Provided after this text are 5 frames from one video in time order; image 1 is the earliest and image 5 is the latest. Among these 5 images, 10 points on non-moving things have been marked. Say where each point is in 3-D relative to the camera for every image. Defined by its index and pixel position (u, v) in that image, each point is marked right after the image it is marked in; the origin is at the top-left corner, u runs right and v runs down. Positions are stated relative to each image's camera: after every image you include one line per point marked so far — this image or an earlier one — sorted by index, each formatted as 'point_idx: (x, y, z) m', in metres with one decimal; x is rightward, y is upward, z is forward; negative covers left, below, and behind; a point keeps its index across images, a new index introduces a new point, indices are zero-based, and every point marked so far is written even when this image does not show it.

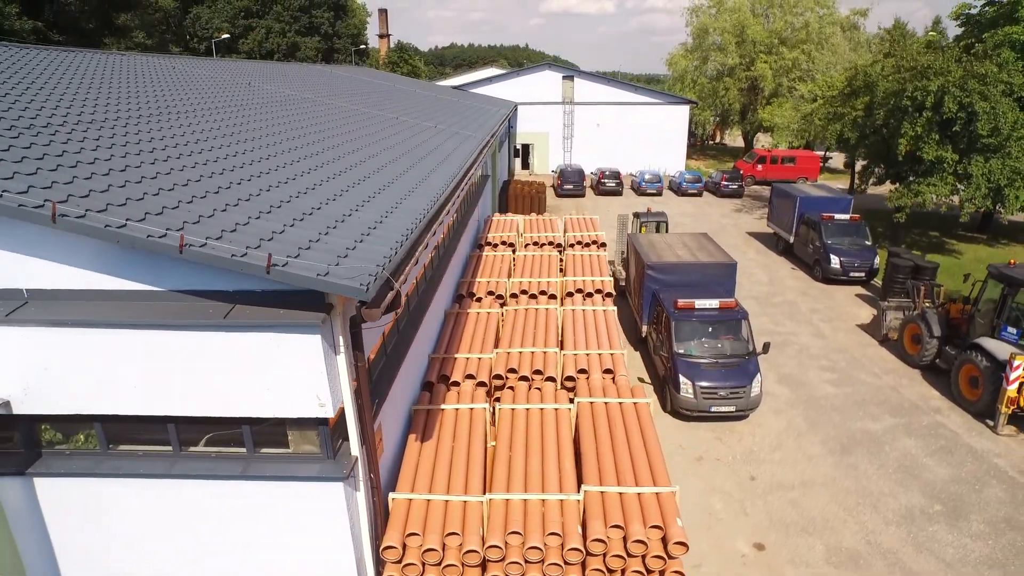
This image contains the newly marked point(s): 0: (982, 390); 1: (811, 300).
0: (+7.1, -1.6, +10.2) m
1: (+6.6, -0.3, +15.0) m
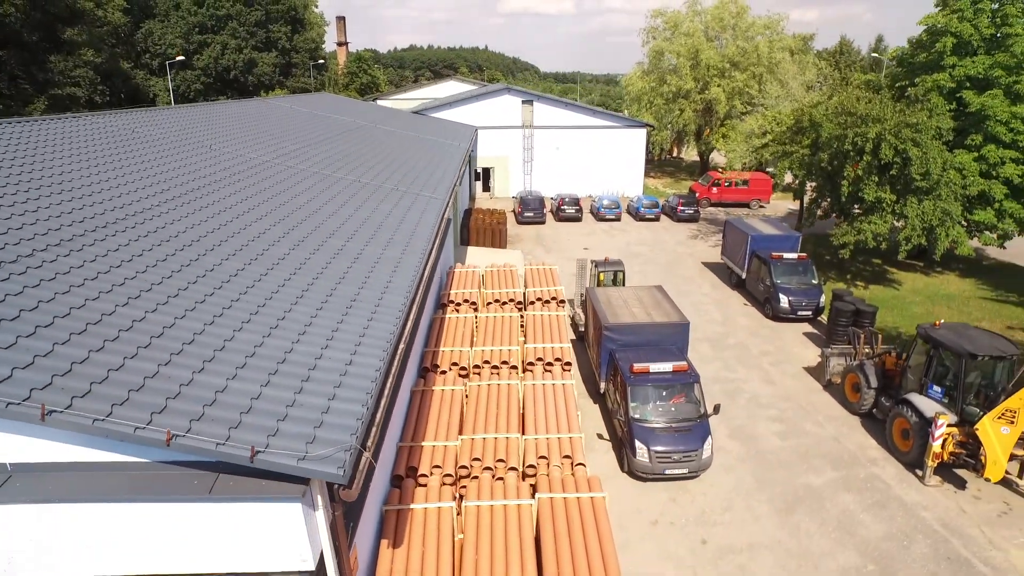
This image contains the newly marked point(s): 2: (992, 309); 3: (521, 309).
0: (+6.5, -2.5, +11.0) m
1: (+5.8, -1.3, +15.8) m
2: (+12.8, -0.6, +18.0) m
3: (+0.1, -0.4, +12.9) m
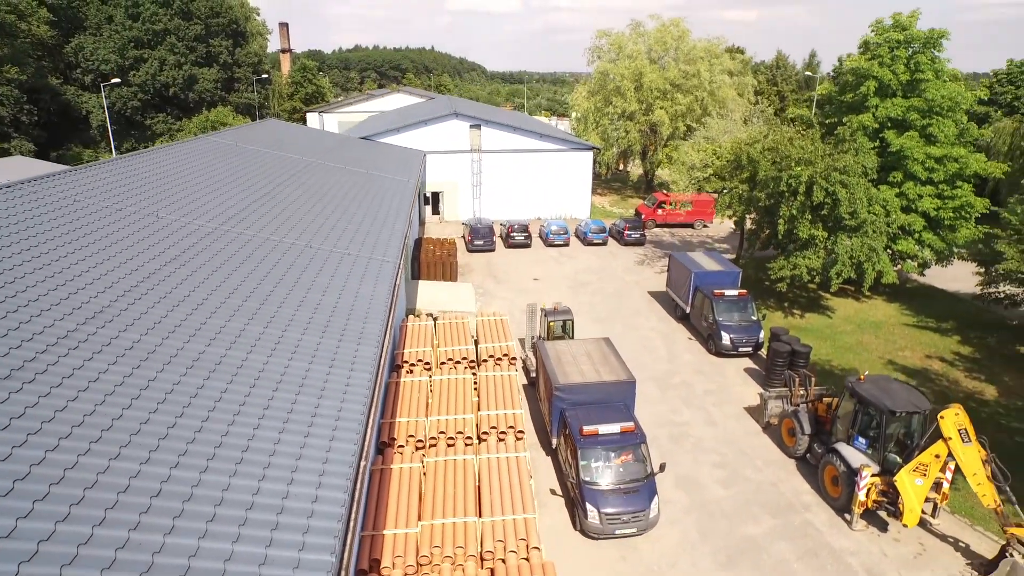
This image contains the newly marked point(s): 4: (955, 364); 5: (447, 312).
0: (+5.8, -3.5, +11.9) m
1: (+4.7, -2.3, +16.6) m
2: (+11.5, -1.4, +19.3) m
3: (-0.8, -1.6, +13.3) m
4: (+11.5, -2.0, +17.6) m
5: (-1.7, -0.8, +17.1) m
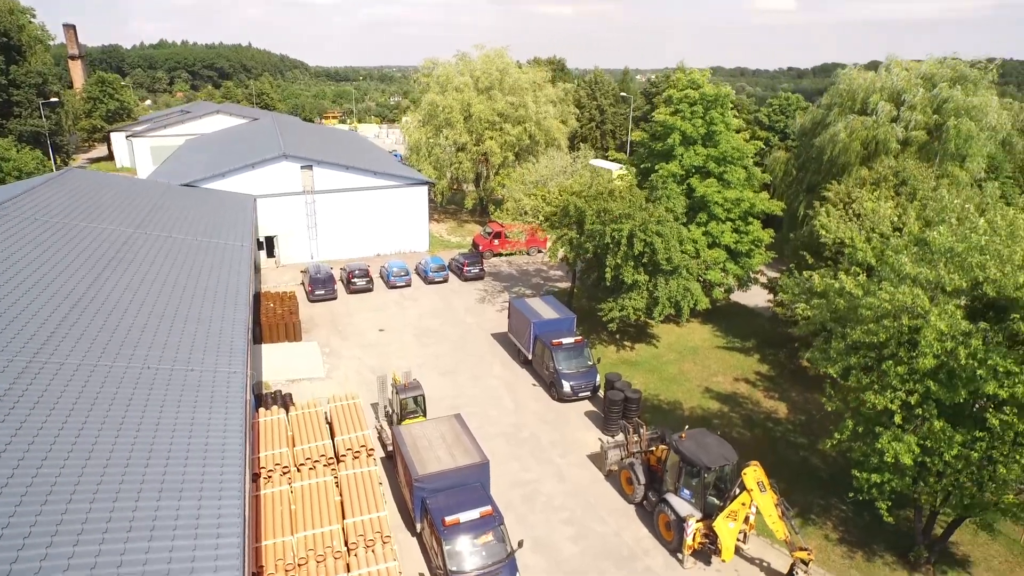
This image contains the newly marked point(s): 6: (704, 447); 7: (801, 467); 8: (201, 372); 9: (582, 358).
0: (+3.3, -5.0, +13.6) m
1: (+1.0, -3.8, +18.0) m
2: (+7.0, -2.3, +22.2) m
3: (-3.6, -3.5, +13.6) m
4: (+7.4, -3.0, +20.5) m
5: (-5.5, -2.8, +17.0) m
6: (+3.8, -3.2, +13.5) m
7: (+7.1, -4.4, +16.6) m
8: (-6.1, -1.5, +13.2) m
9: (+2.0, -2.0, +19.7) m
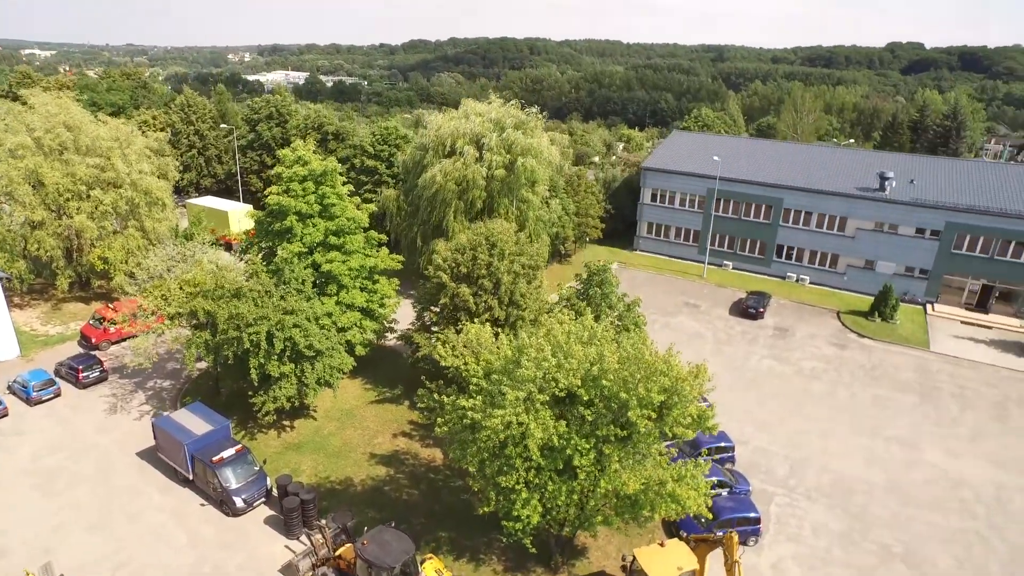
0: (-3.1, -7.8, +15.4) m
1: (-7.4, -7.1, +18.0) m
2: (-4.6, -4.5, +24.3) m
3: (-9.1, -7.8, +11.9) m
4: (-3.3, -5.0, +23.1) m
5: (-12.6, -7.4, +13.8) m
6: (-2.9, -5.9, +15.4) m
7: (-1.4, -6.5, +19.8) m
8: (-11.5, -6.3, +10.2) m
9: (-7.7, -5.2, +19.8) m
